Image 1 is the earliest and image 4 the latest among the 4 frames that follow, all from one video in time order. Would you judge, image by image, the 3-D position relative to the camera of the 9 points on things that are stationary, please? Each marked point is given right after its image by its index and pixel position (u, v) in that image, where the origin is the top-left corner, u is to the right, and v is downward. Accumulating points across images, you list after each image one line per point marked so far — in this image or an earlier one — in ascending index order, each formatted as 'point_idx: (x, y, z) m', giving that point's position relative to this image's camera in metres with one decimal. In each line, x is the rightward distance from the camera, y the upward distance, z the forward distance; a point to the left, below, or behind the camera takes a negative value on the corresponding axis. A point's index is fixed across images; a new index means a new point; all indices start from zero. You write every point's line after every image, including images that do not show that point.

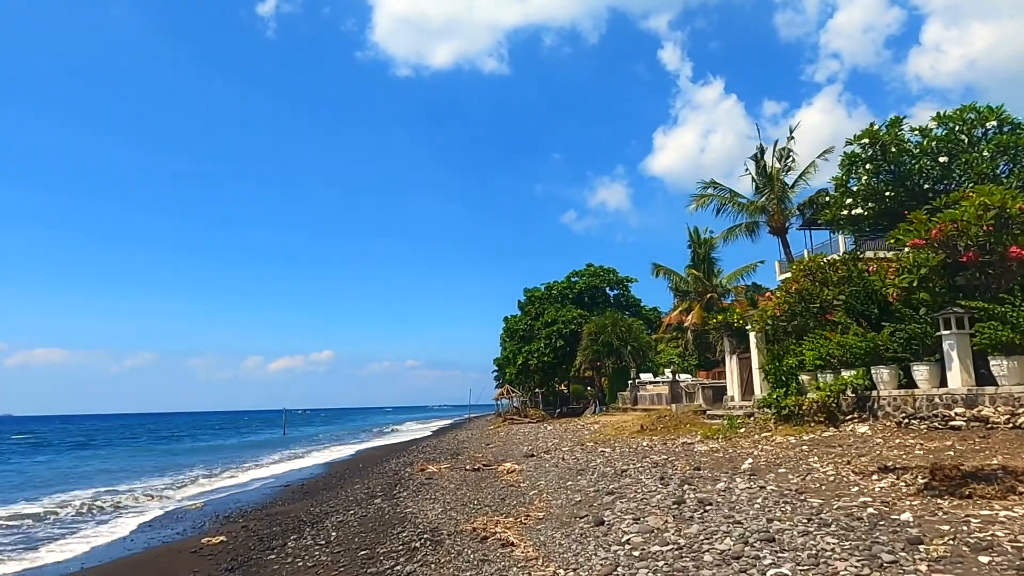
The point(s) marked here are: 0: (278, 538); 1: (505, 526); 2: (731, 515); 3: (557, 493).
0: (-4.4, -4.7, +12.8) m
1: (-0.1, -3.7, +10.4) m
2: (+2.8, -2.9, +8.6) m
3: (+0.8, -3.9, +12.8) m
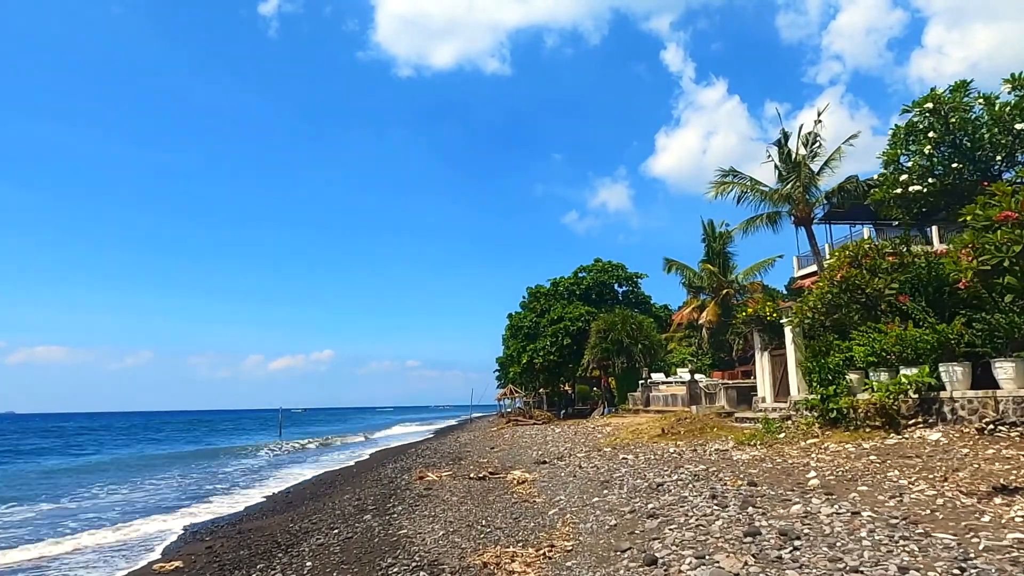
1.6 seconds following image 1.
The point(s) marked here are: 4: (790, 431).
0: (-4.2, -4.3, +10.6) m
1: (+0.1, -3.3, +8.2) m
2: (+3.1, -2.5, +6.4) m
3: (+1.1, -3.5, +10.6) m
4: (+7.4, -3.8, +18.0) m
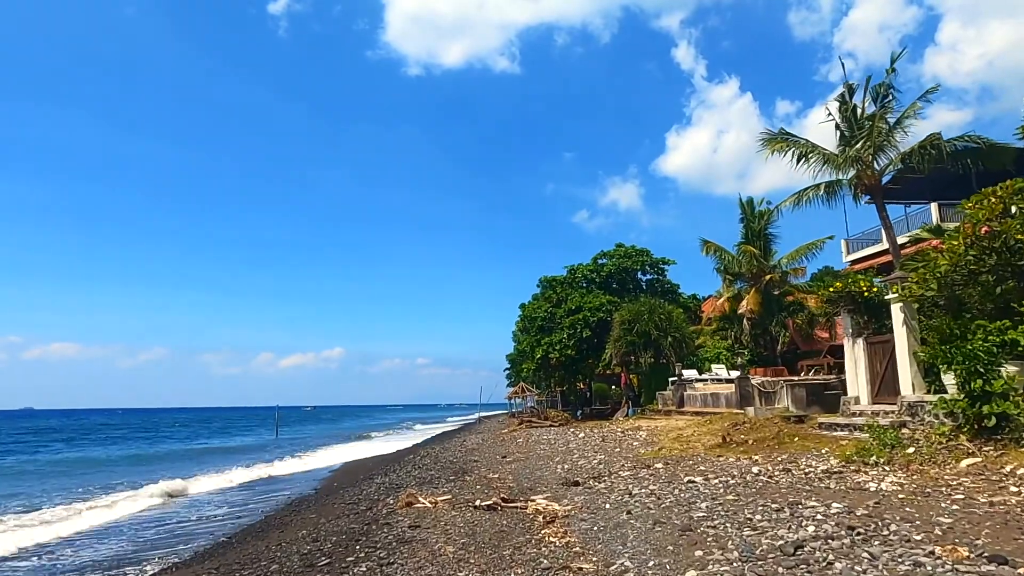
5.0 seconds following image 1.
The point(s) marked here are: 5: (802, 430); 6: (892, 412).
0: (-3.9, -3.5, +5.6) m
1: (+0.4, -2.5, +3.2) m
2: (+3.3, -1.7, +1.4) m
3: (+1.4, -2.7, +5.6) m
4: (+7.8, -3.0, +12.9) m
5: (+7.7, -3.8, +17.9) m
6: (+8.8, -2.8, +15.7) m
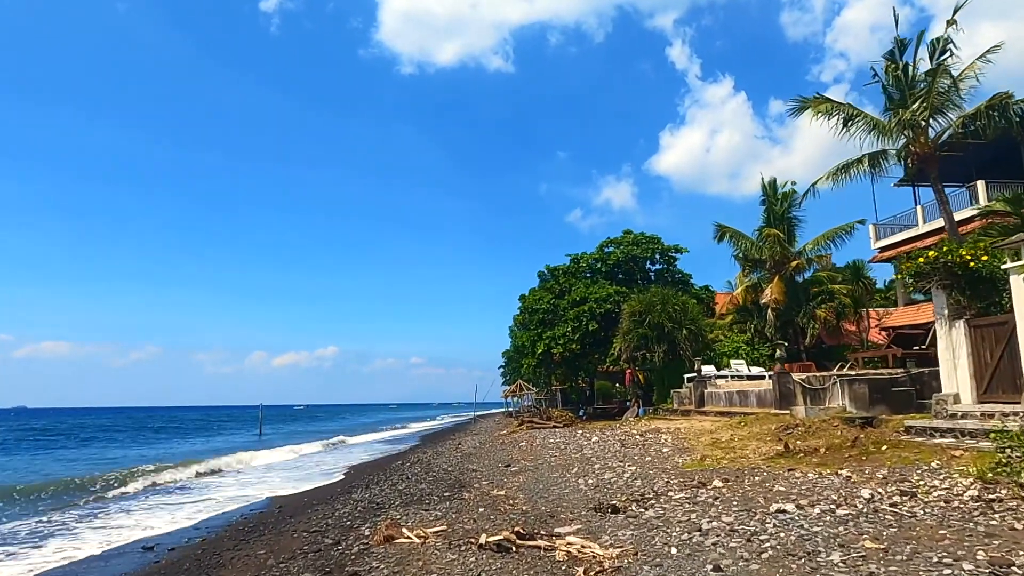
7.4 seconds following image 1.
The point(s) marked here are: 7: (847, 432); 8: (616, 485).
0: (-3.5, -2.9, +2.0) m
1: (+0.8, -1.9, -0.4) m
2: (+3.7, -1.1, -2.2) m
3: (+1.8, -2.1, +2.0) m
4: (+8.1, -2.4, +9.4) m
5: (+7.9, -3.1, +14.4) m
6: (+9.0, -2.2, +12.1) m
7: (+7.7, -3.3, +15.6) m
8: (+2.0, -3.8, +13.2) m
